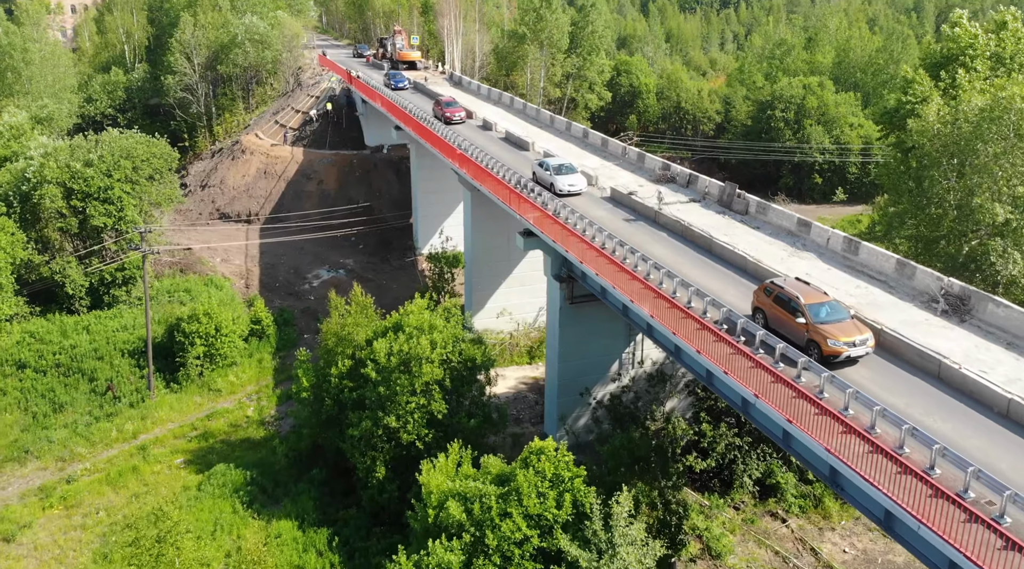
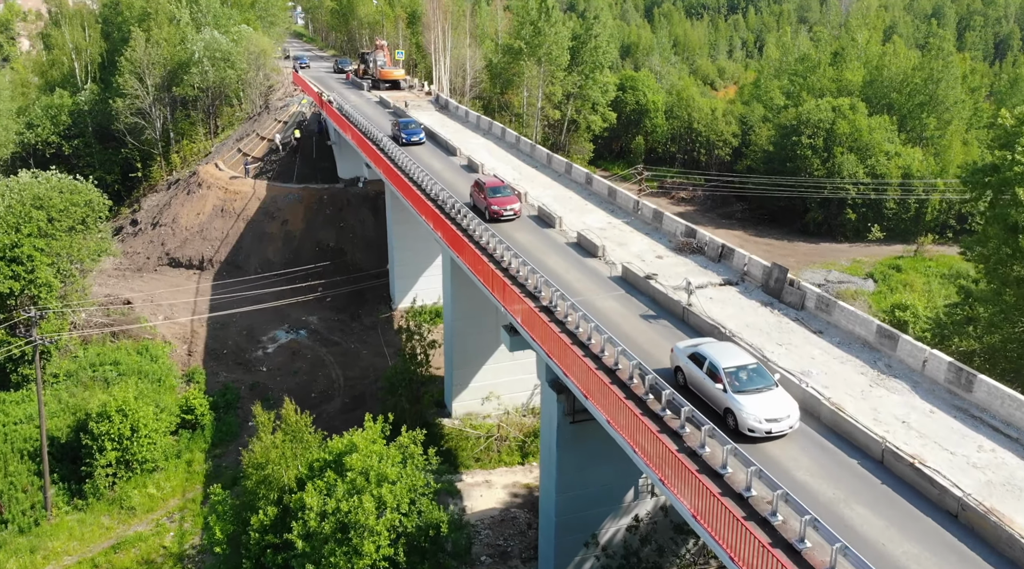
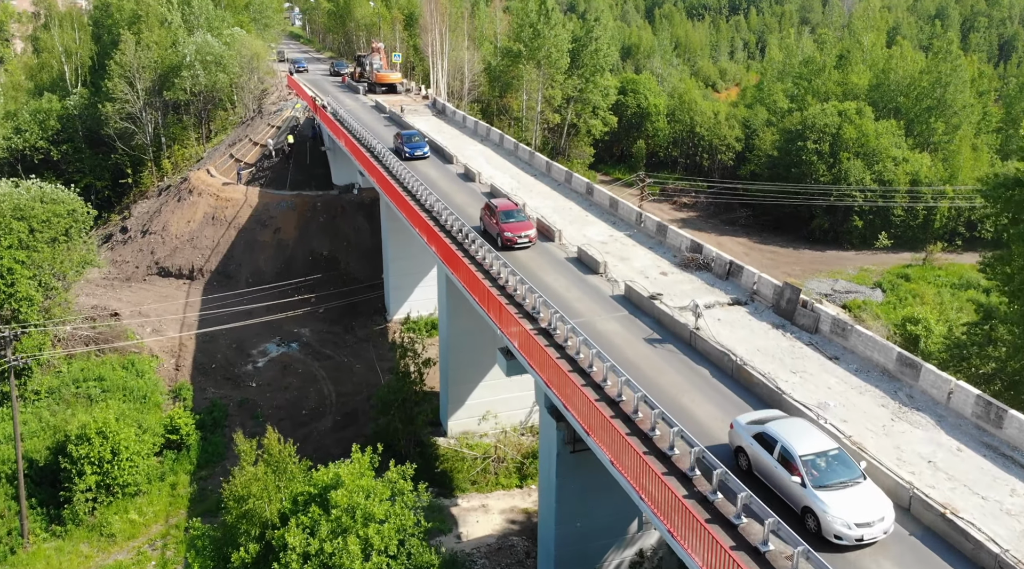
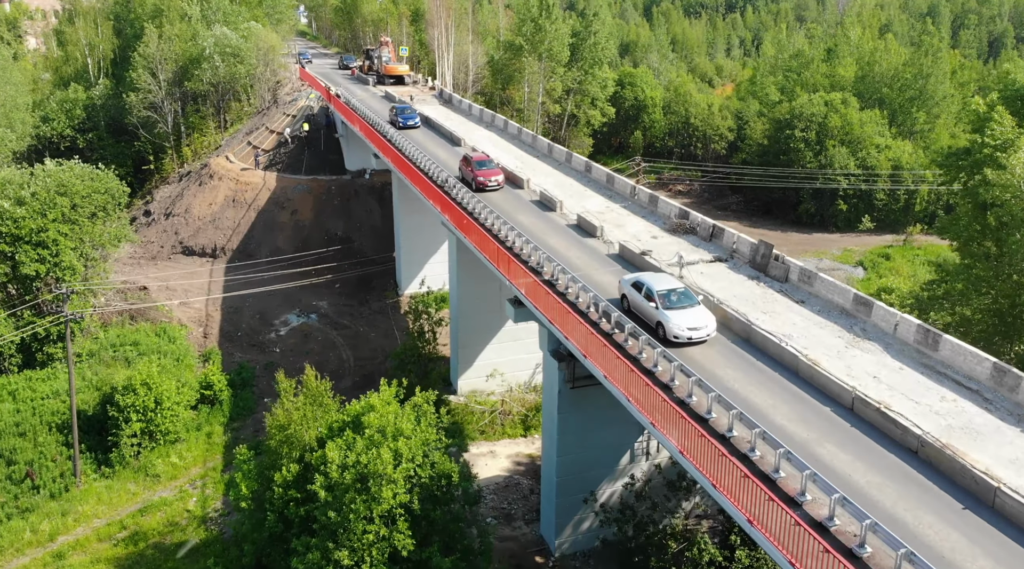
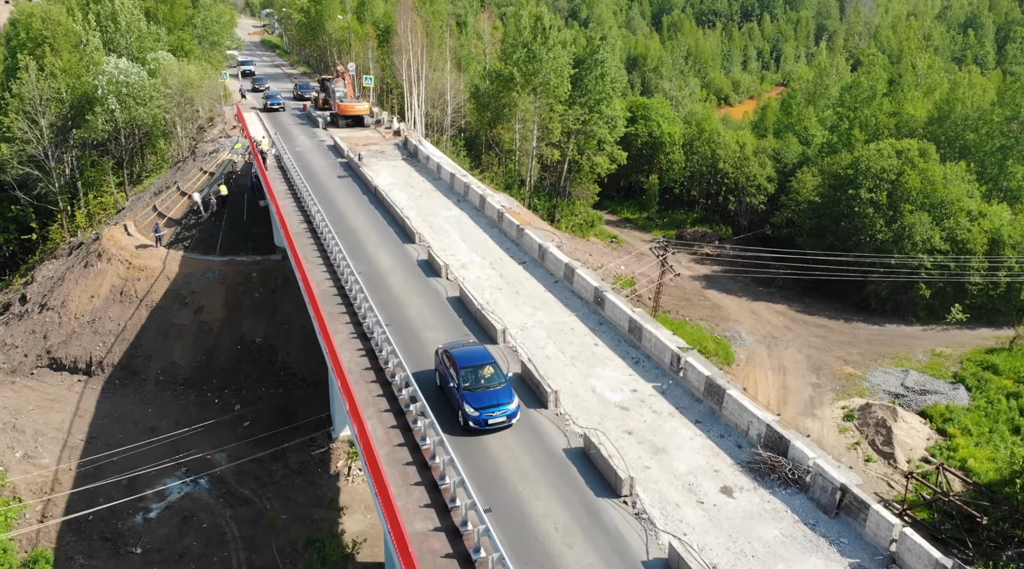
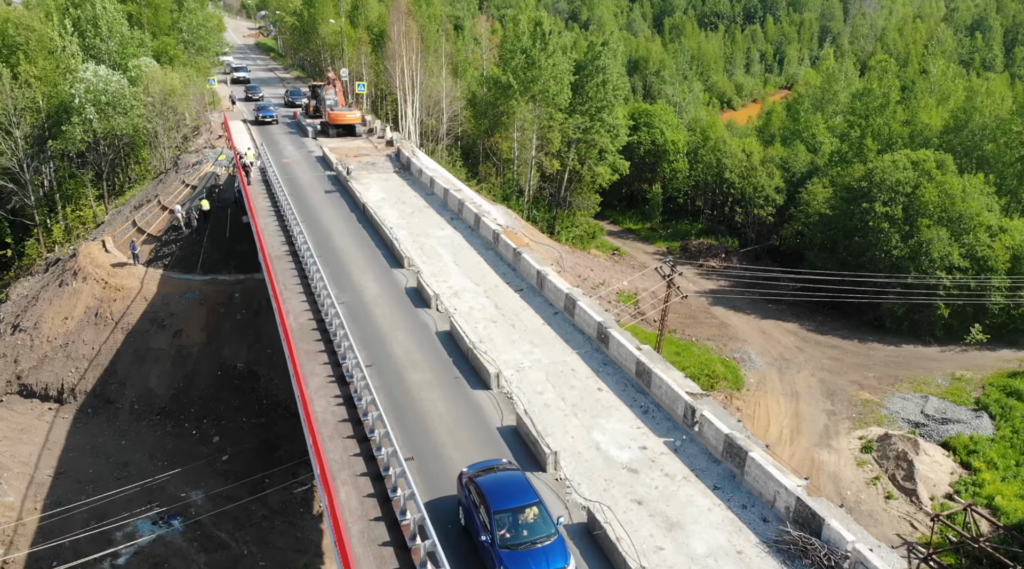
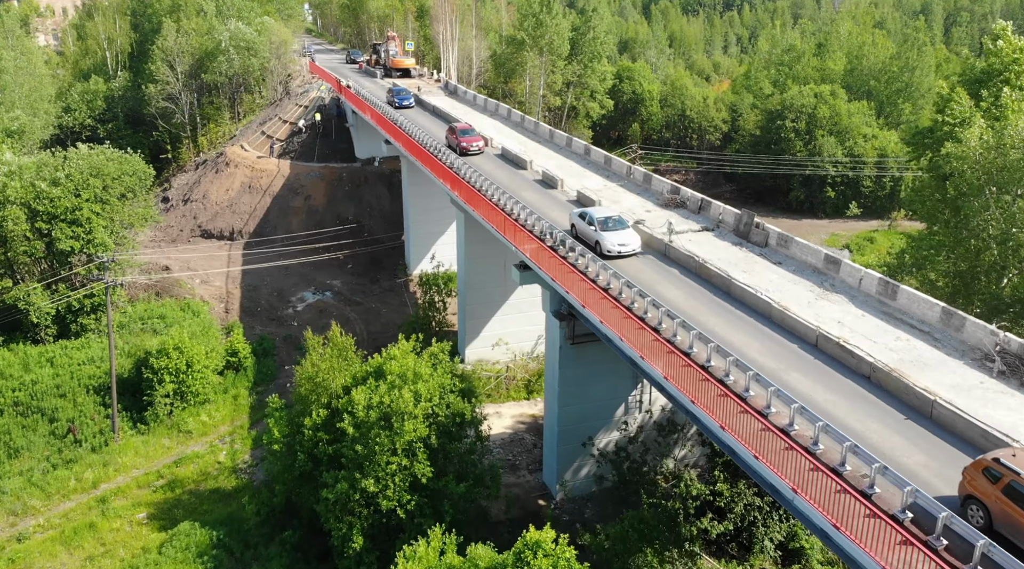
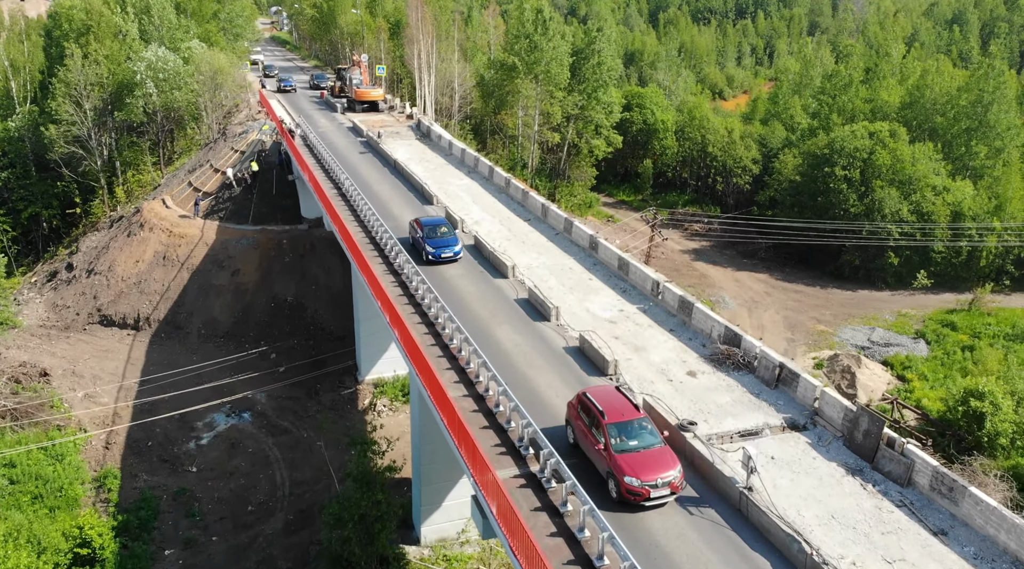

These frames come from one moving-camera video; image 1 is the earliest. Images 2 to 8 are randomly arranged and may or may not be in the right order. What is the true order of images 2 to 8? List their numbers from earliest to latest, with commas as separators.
7, 4, 2, 3, 8, 5, 6
